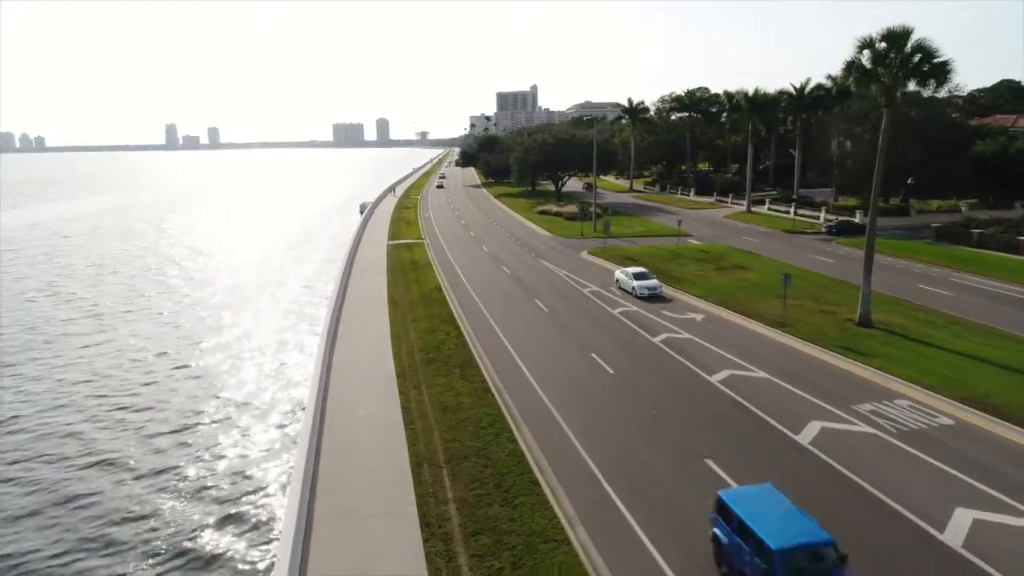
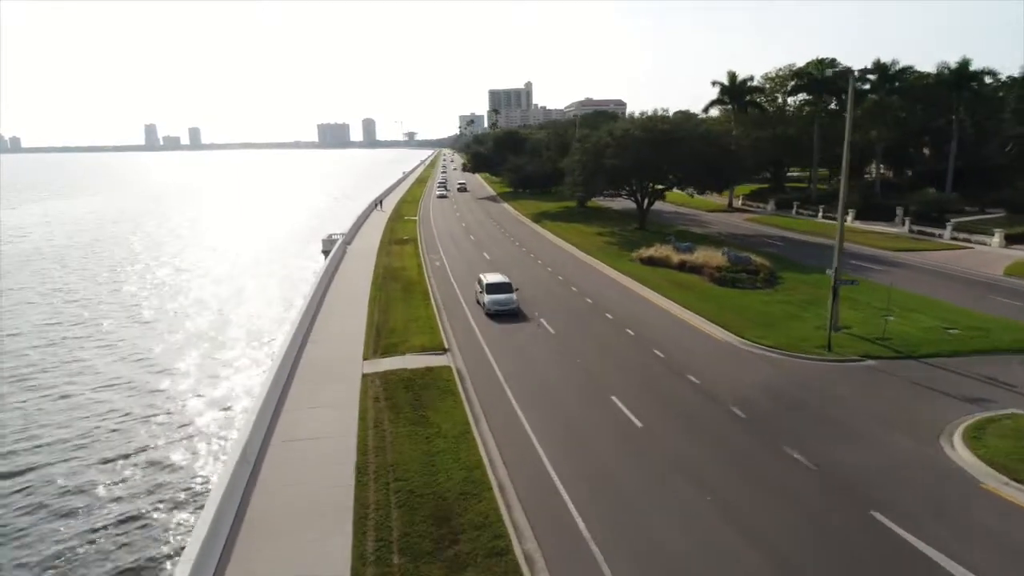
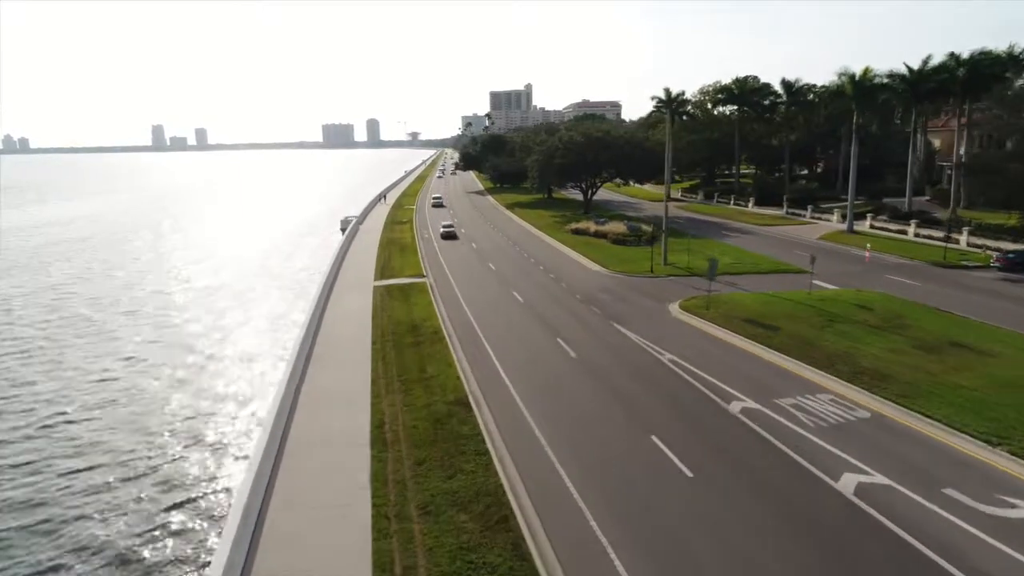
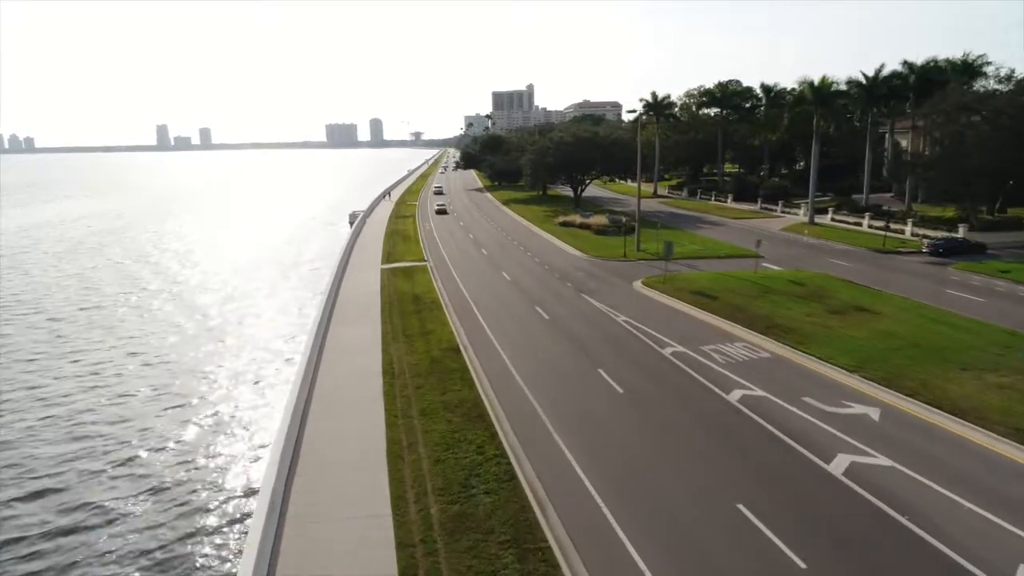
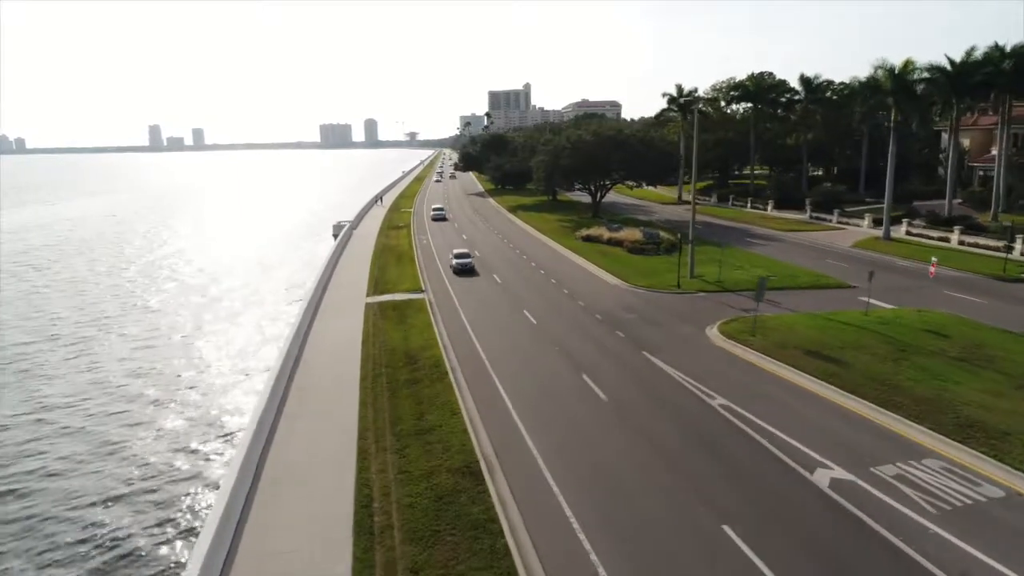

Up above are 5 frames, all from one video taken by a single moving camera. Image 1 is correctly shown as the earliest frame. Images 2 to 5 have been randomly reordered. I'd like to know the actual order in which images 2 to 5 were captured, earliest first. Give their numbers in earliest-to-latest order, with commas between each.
4, 3, 5, 2
